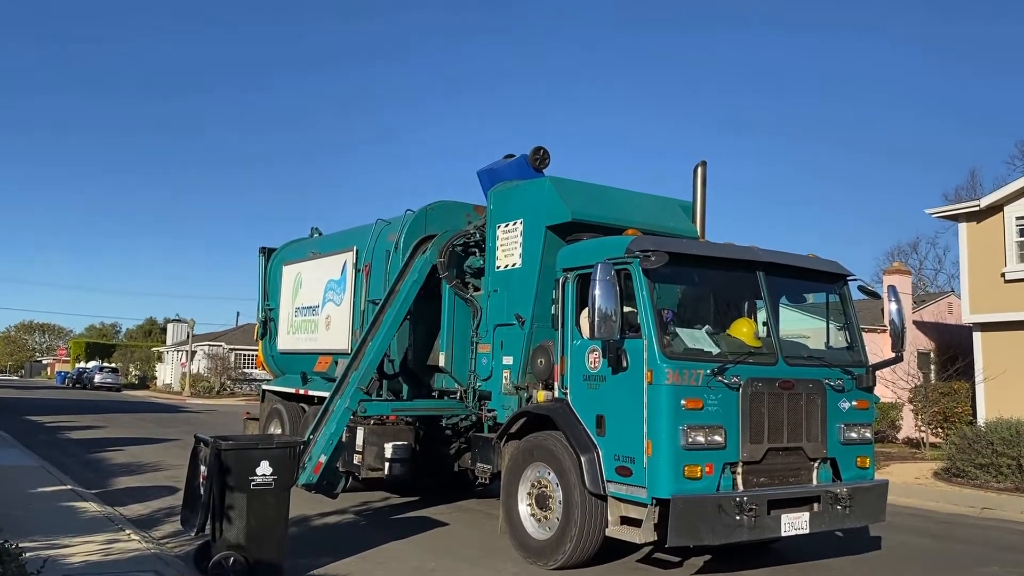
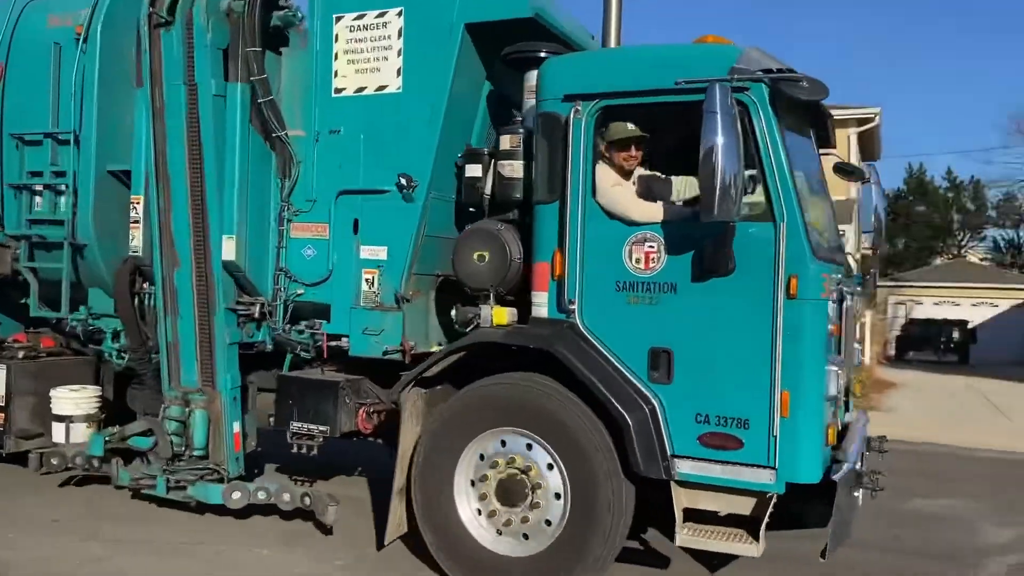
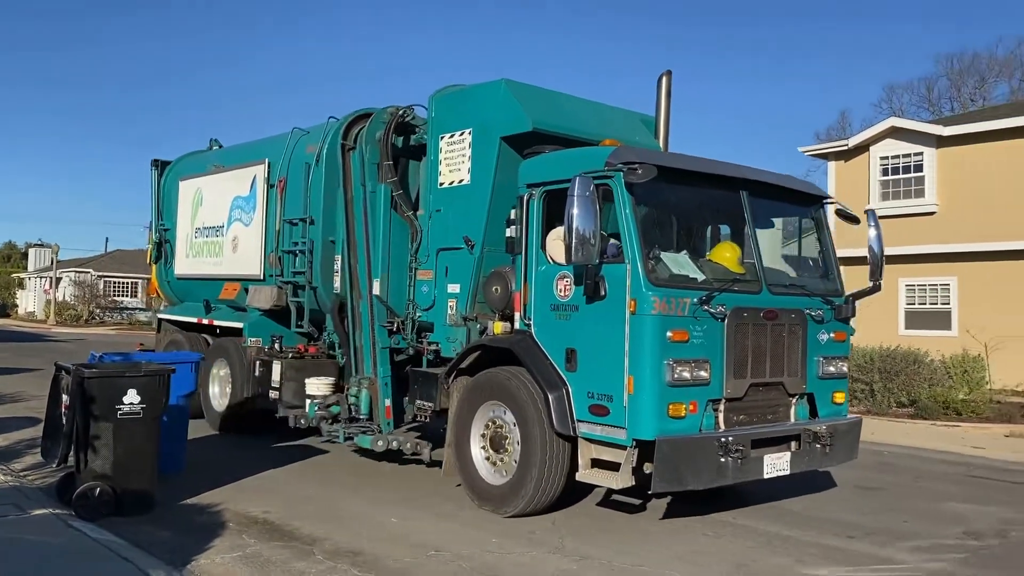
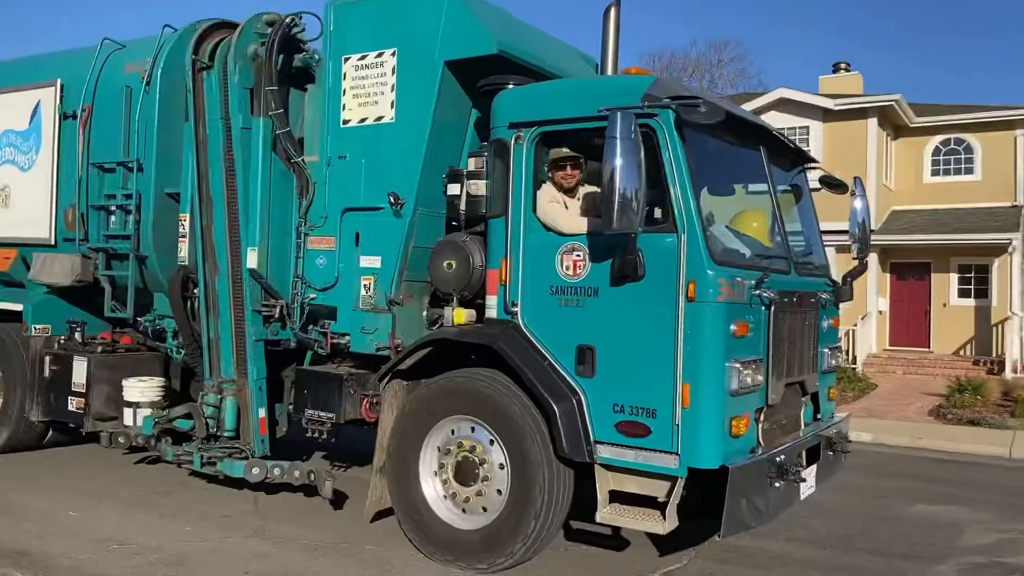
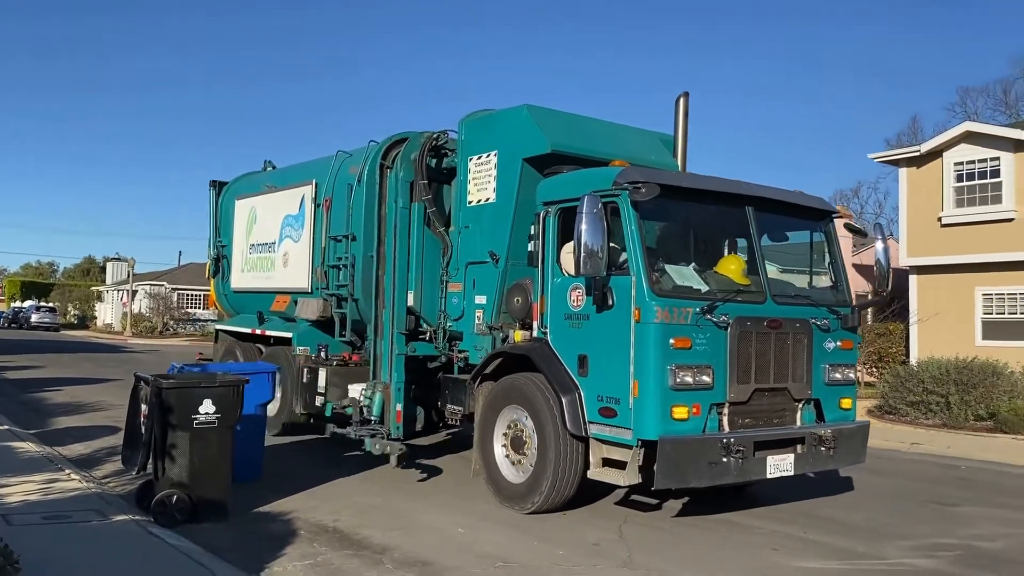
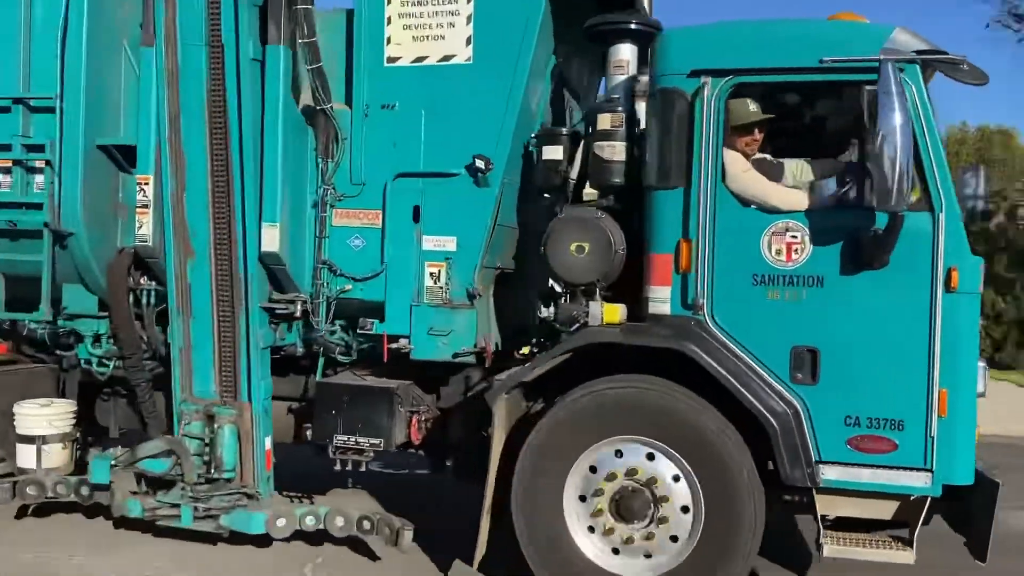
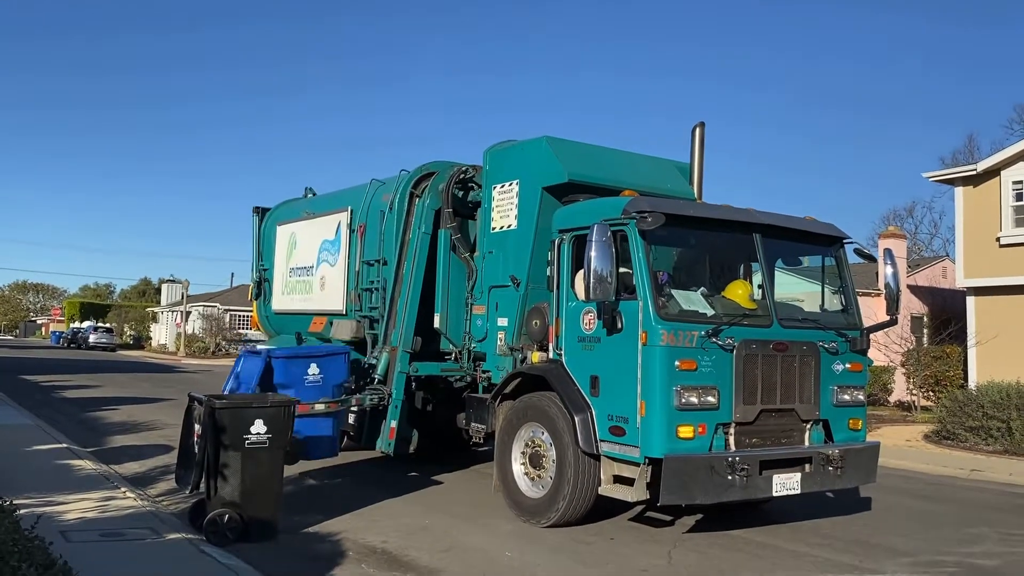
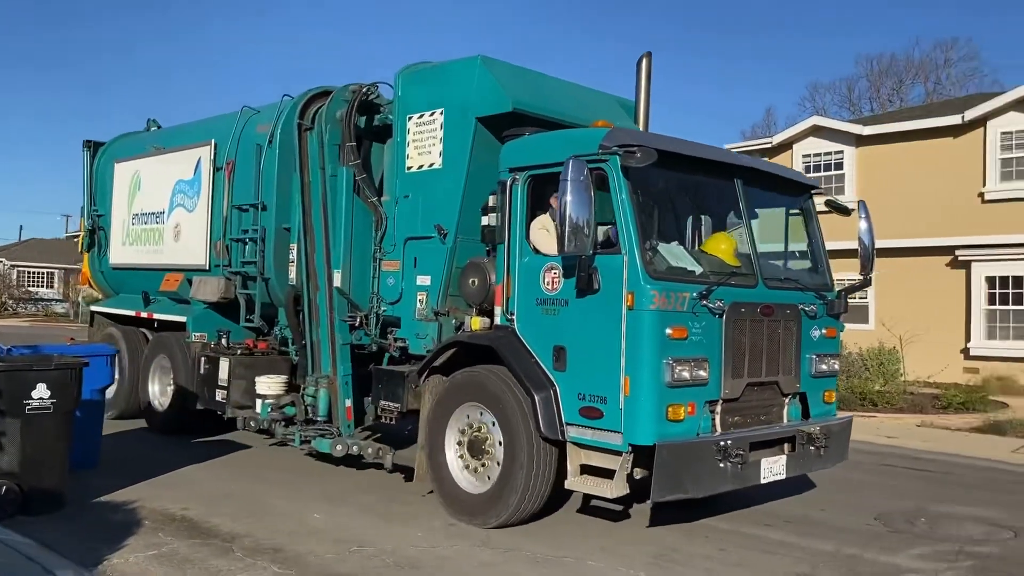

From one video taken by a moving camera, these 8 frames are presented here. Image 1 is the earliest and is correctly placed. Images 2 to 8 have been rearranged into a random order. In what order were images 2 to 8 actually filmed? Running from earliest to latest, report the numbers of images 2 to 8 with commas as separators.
7, 5, 3, 8, 4, 2, 6
